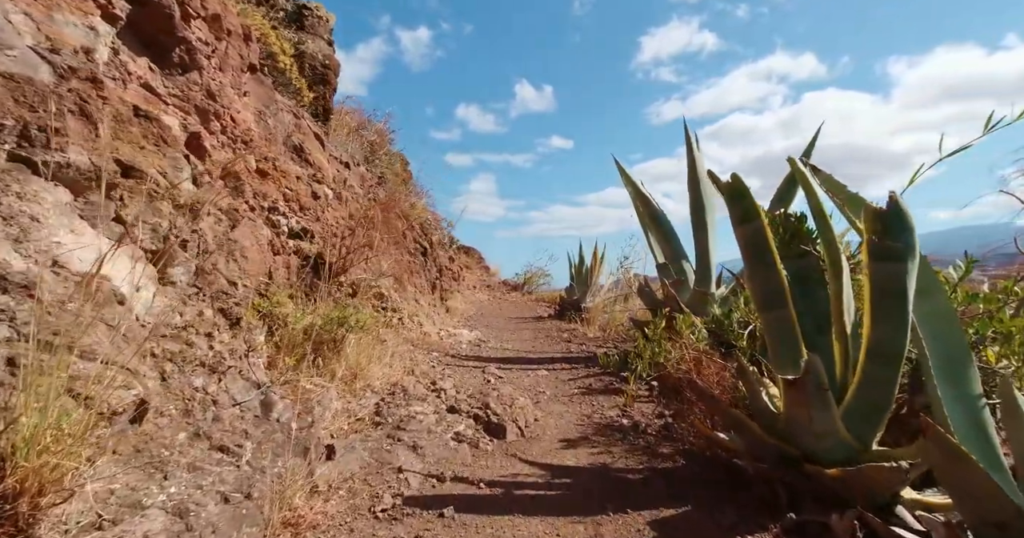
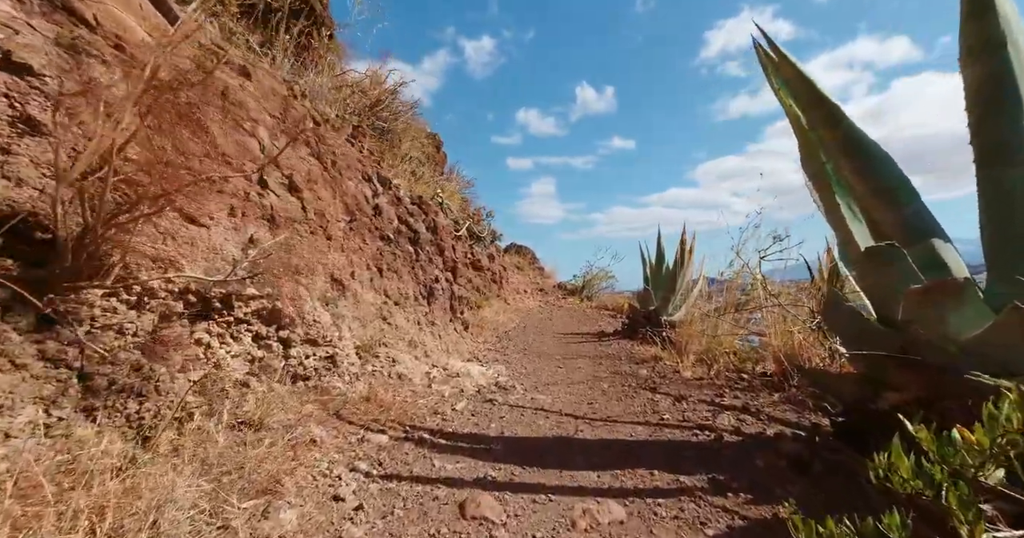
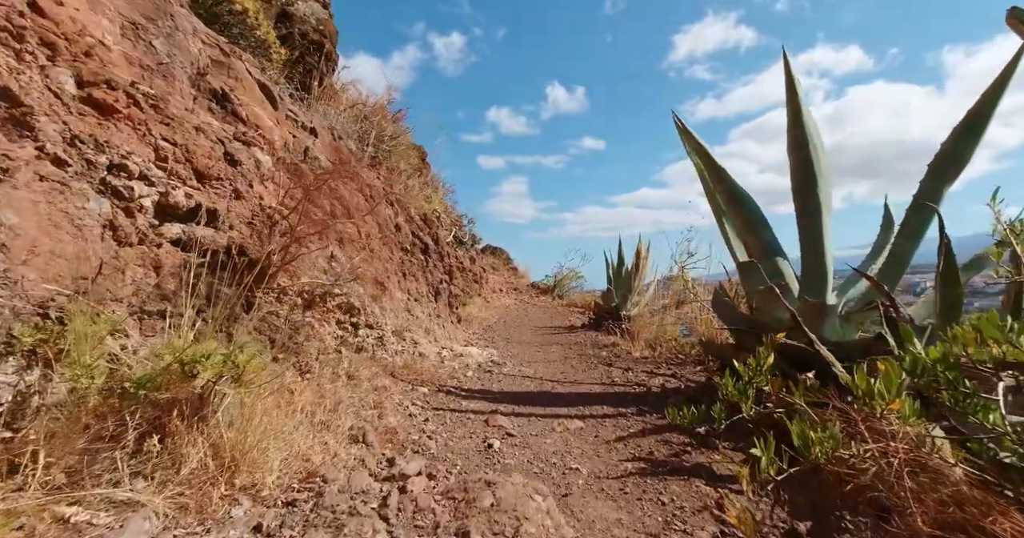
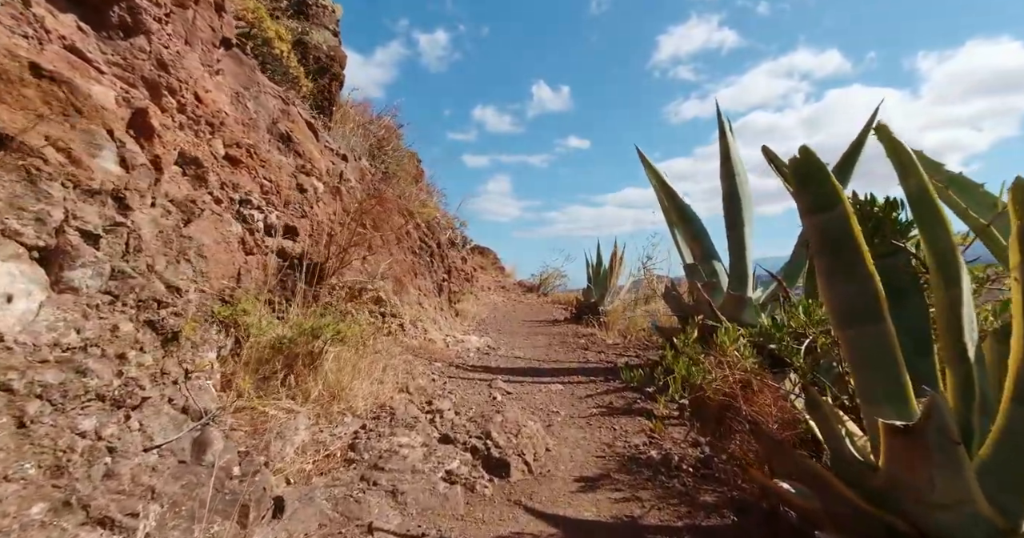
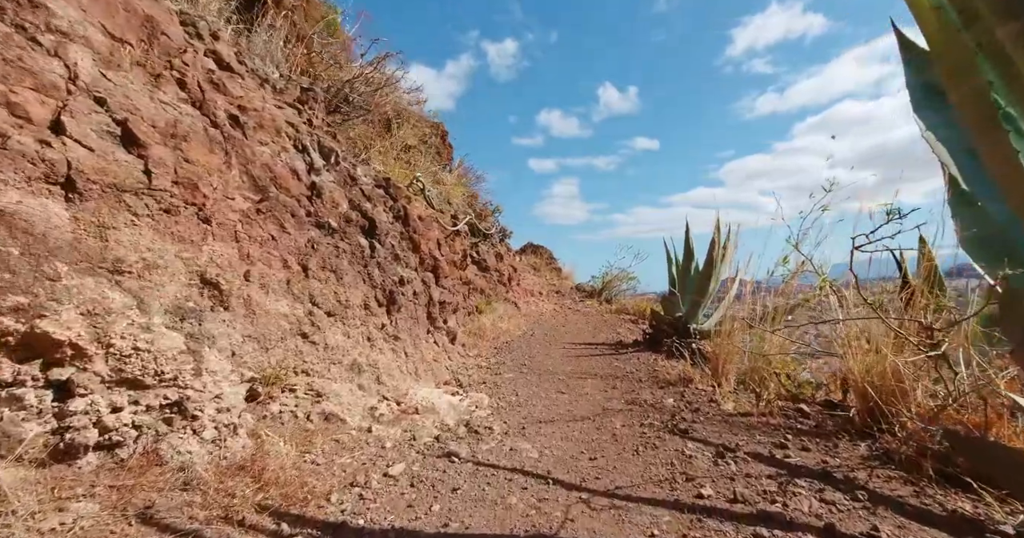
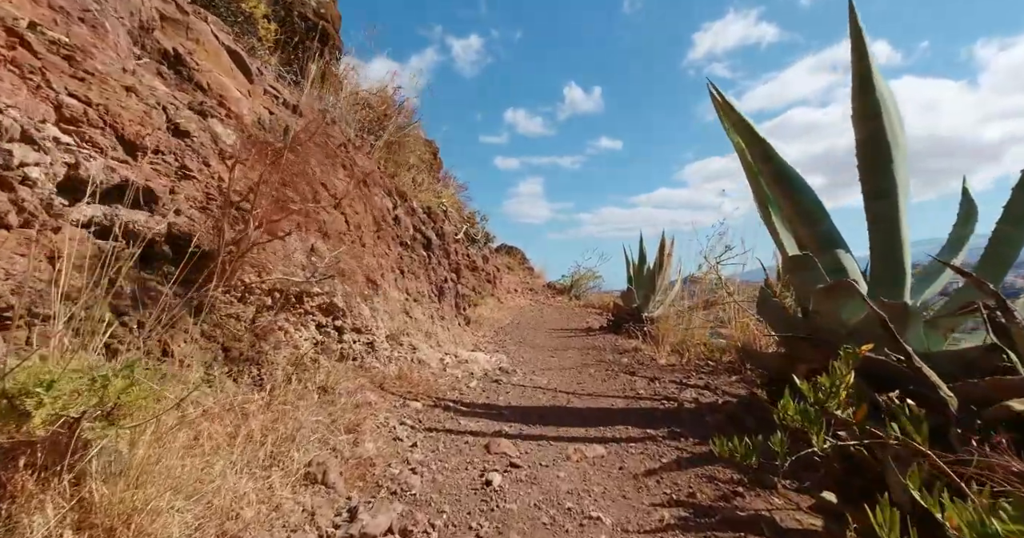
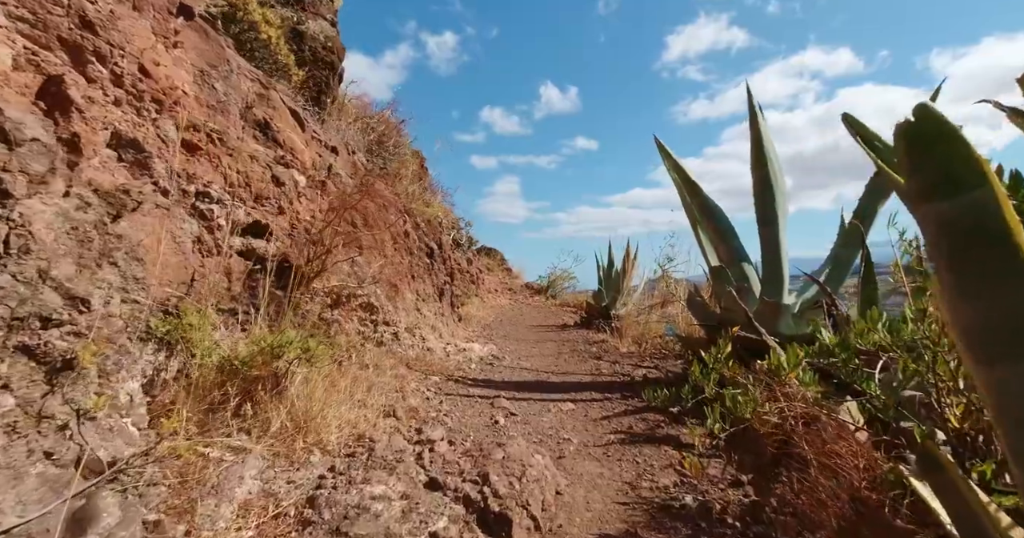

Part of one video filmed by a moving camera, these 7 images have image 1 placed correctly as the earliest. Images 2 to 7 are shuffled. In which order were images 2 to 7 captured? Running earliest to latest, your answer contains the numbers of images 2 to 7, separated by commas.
4, 7, 3, 6, 2, 5
